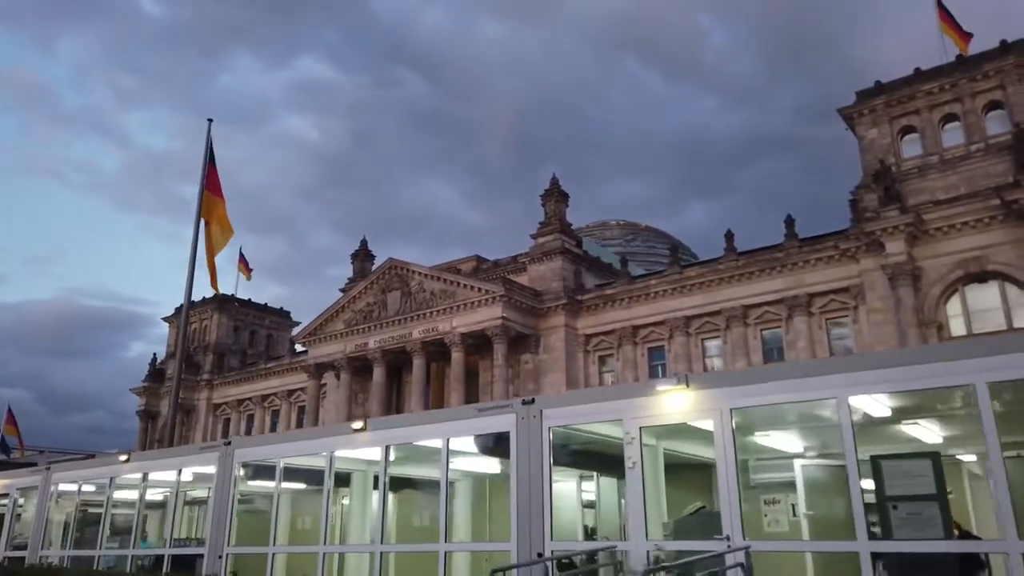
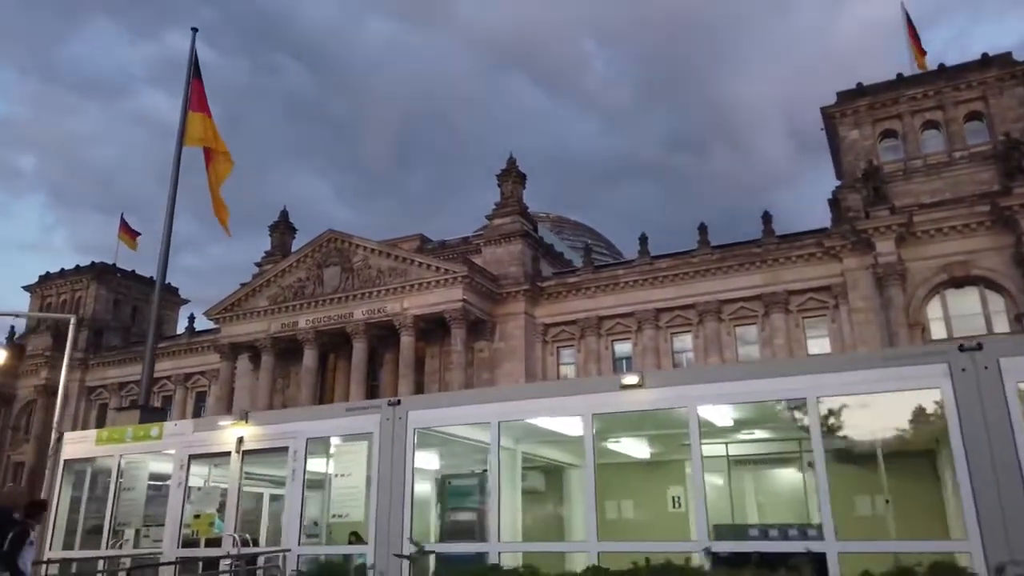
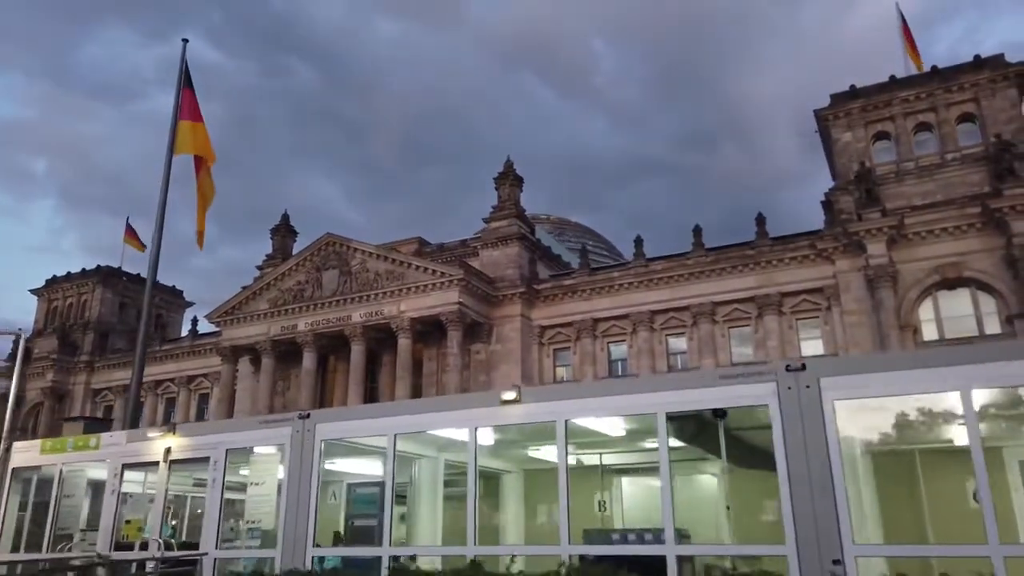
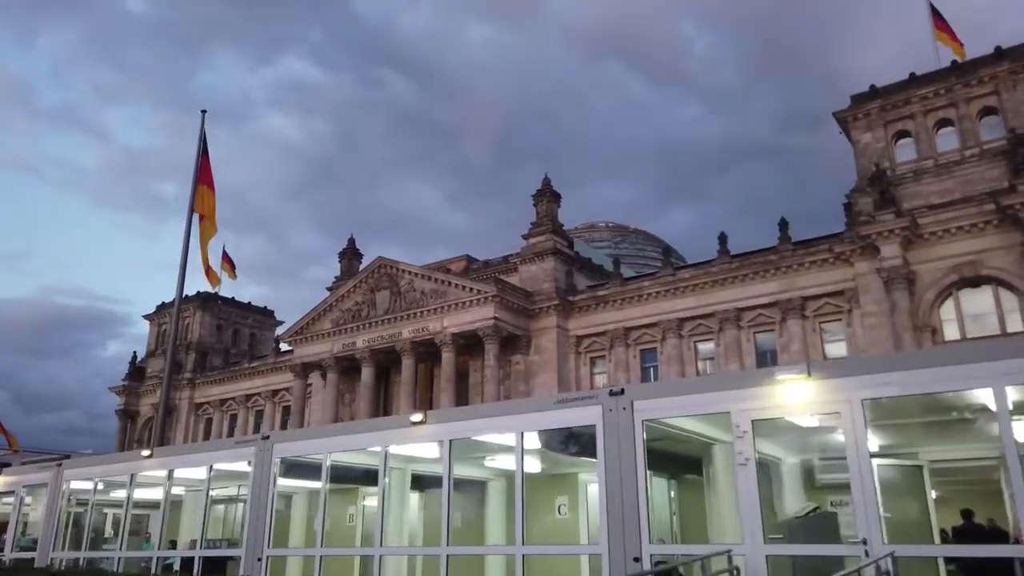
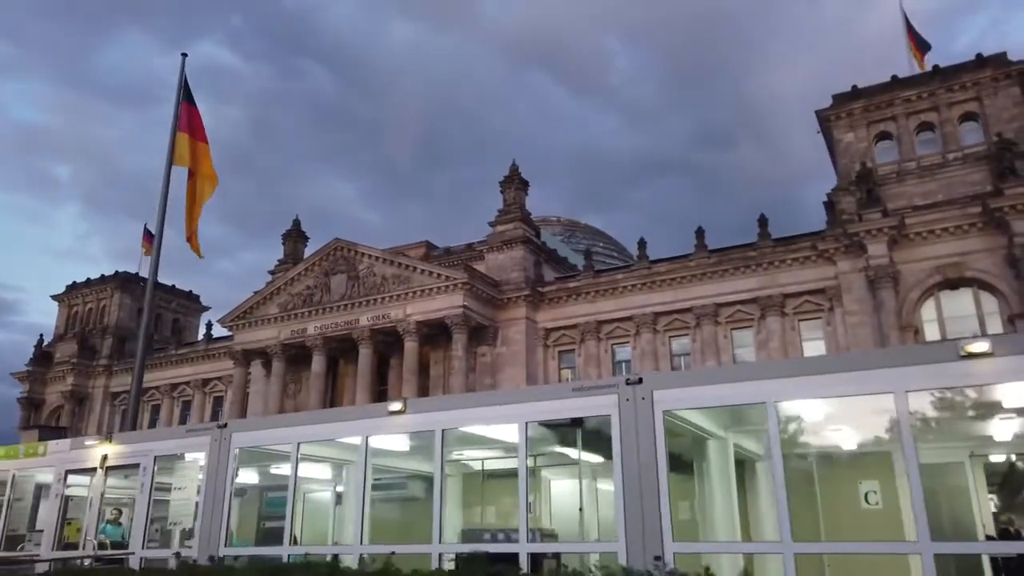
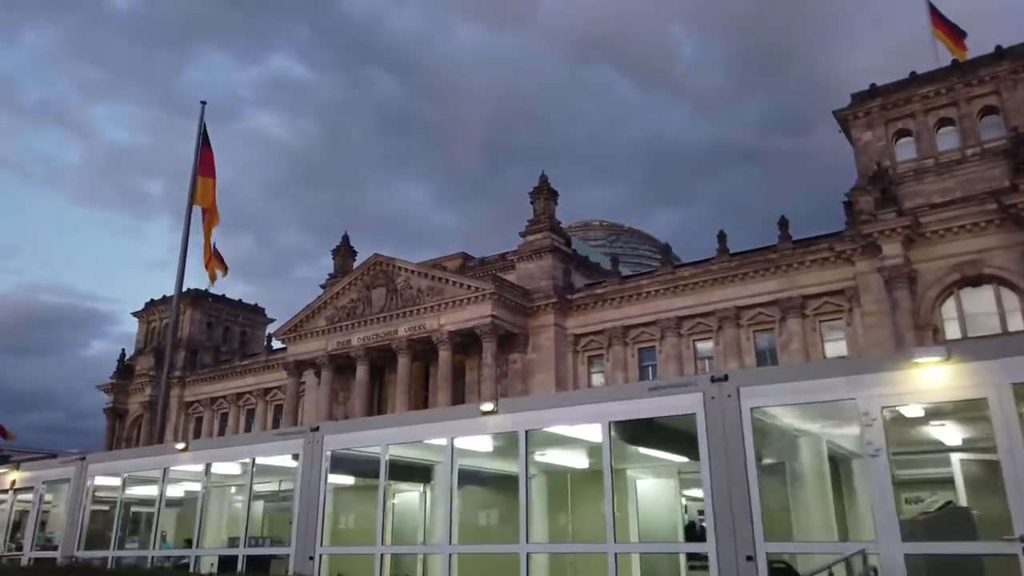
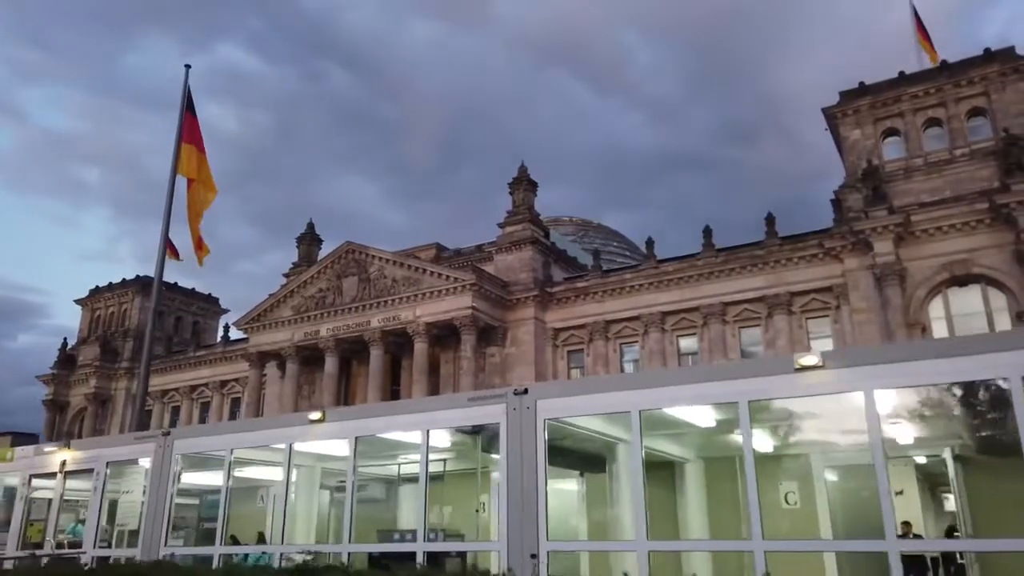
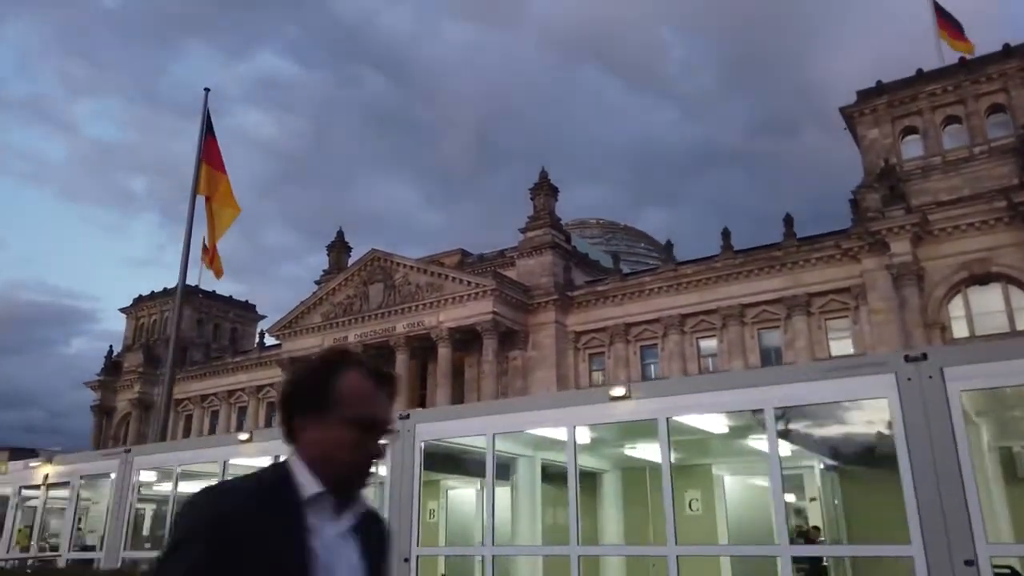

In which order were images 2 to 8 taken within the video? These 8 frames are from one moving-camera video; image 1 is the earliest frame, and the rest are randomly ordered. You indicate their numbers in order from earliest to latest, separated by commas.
4, 6, 8, 7, 5, 3, 2
